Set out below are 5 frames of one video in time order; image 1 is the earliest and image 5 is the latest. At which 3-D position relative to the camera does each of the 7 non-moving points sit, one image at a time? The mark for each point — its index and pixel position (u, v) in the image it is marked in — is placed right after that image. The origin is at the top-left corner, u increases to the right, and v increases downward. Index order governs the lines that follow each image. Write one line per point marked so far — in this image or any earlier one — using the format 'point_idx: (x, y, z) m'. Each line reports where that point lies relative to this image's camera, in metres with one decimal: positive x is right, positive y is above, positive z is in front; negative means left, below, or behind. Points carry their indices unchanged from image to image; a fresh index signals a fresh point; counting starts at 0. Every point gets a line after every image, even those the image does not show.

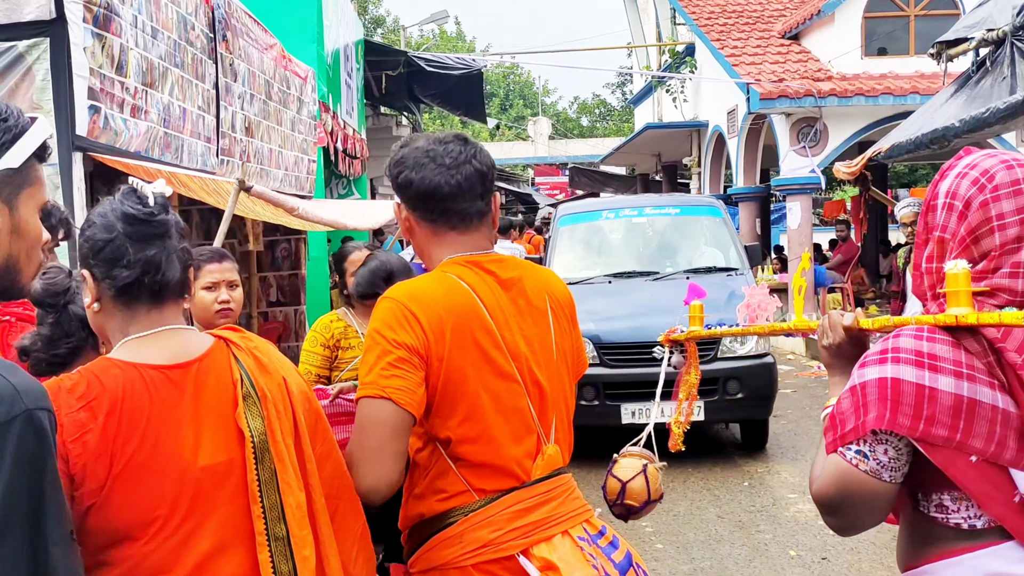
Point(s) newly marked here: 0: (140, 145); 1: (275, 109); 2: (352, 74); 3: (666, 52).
0: (-1.8, +0.7, +4.5) m
1: (-1.8, +1.4, +7.2) m
2: (-2.1, +2.8, +12.3) m
3: (+2.6, +4.0, +15.7) m
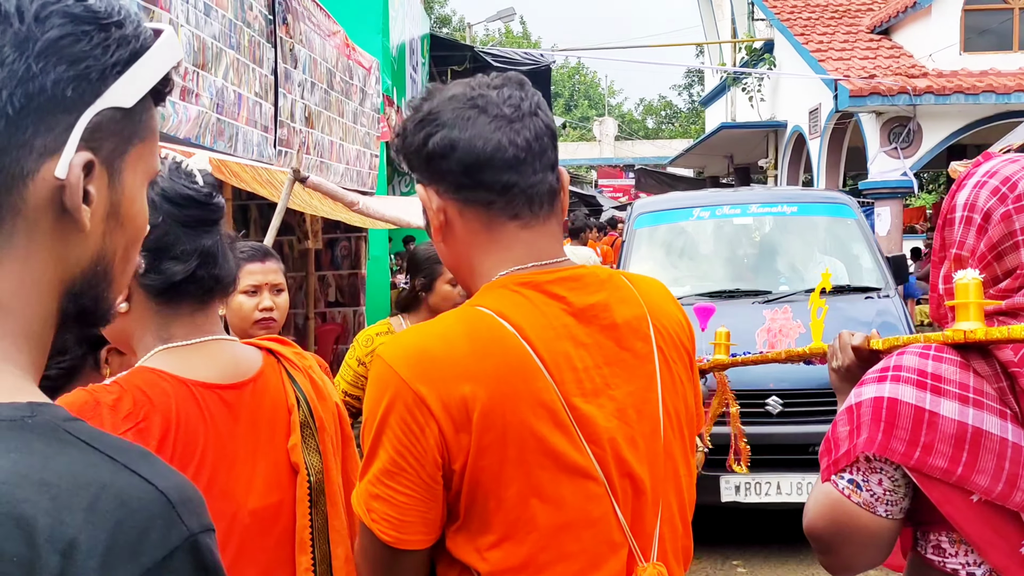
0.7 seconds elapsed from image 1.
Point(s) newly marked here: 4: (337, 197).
0: (-1.4, +0.7, +4.1) m
1: (-1.3, +1.4, +6.8) m
2: (-1.2, +2.8, +11.9) m
3: (+3.7, +3.8, +15.0) m
4: (-0.8, +0.4, +4.1) m
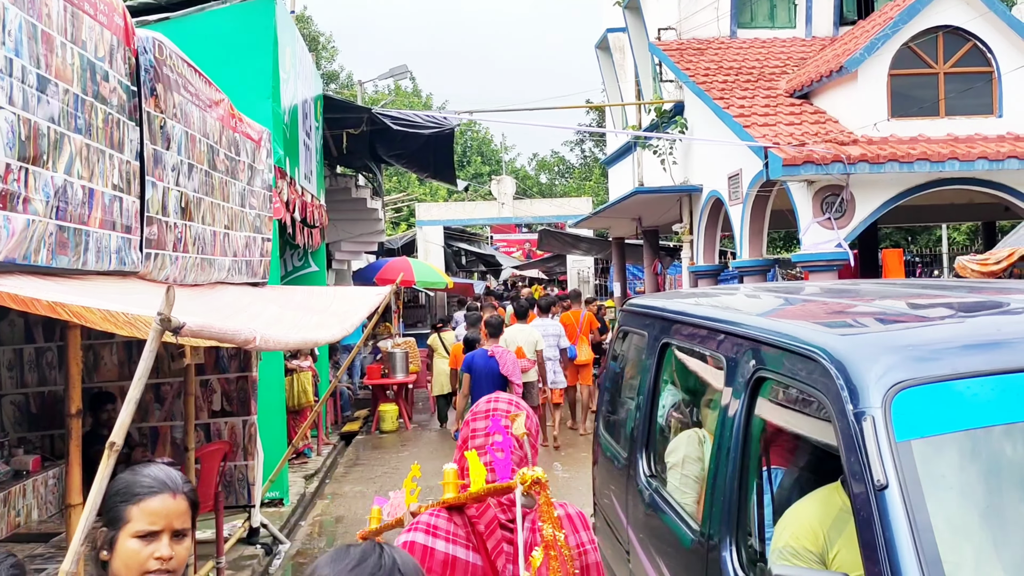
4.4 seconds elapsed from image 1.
0: (-1.6, +0.1, +3.0) m
1: (-1.8, +0.6, +5.7) m
2: (-2.3, +1.8, +10.9) m
3: (+2.1, +2.8, +14.6) m
4: (-0.9, -0.2, +3.1) m
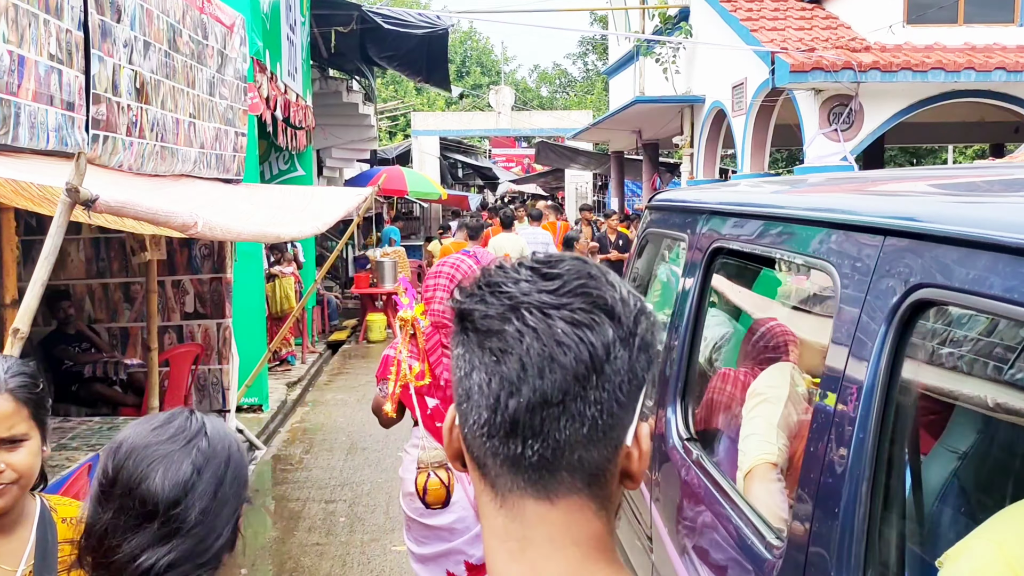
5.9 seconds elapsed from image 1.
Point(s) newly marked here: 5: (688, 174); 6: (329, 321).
0: (-1.7, +0.5, +2.7) m
1: (-1.9, +1.3, +5.3) m
2: (-2.4, +2.9, +10.3) m
3: (+2.1, +4.1, +13.9) m
4: (-1.0, +0.2, +2.7) m
5: (+2.5, +1.6, +13.1) m
6: (-2.5, -0.4, +12.9) m
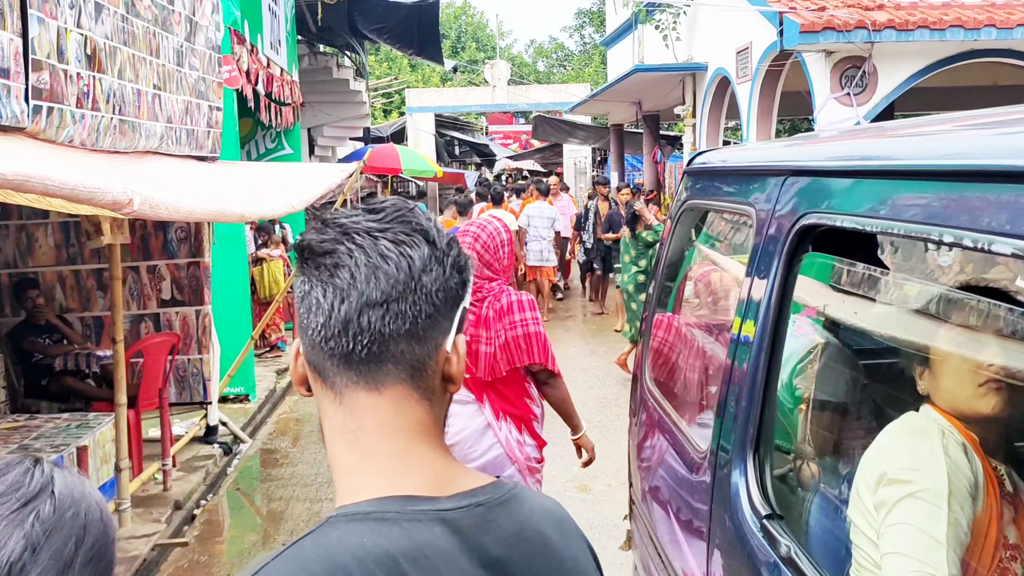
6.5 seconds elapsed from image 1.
0: (-1.7, +0.5, +2.2) m
1: (-1.9, +1.3, +4.8) m
2: (-2.5, +3.1, +9.9) m
3: (+2.0, +4.4, +13.4) m
4: (-1.1, +0.2, +2.3) m
5: (+2.4, +1.9, +12.6) m
6: (-2.5, -0.2, +12.5) m
